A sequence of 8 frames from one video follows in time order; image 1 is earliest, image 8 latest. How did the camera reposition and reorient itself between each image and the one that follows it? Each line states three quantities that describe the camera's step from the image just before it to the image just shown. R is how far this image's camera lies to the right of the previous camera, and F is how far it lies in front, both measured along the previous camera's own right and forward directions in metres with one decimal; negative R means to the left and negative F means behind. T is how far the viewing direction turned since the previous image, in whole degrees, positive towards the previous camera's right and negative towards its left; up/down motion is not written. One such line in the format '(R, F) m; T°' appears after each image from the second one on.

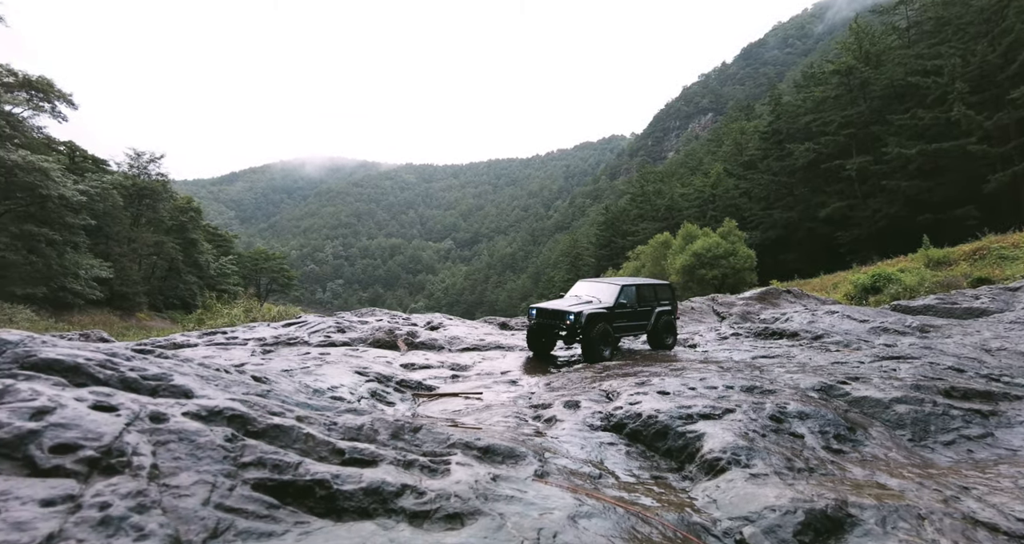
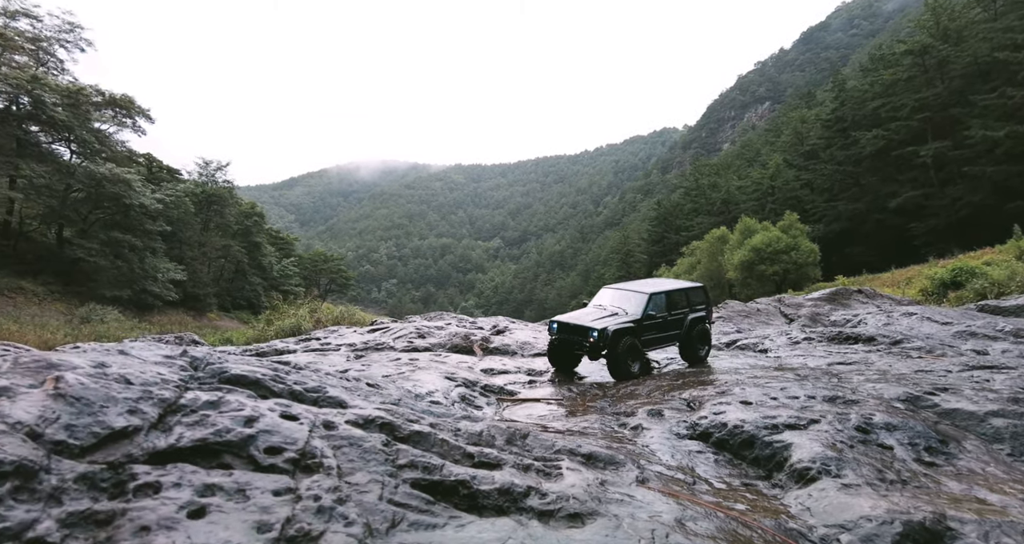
(-0.4, -0.4) m; -6°
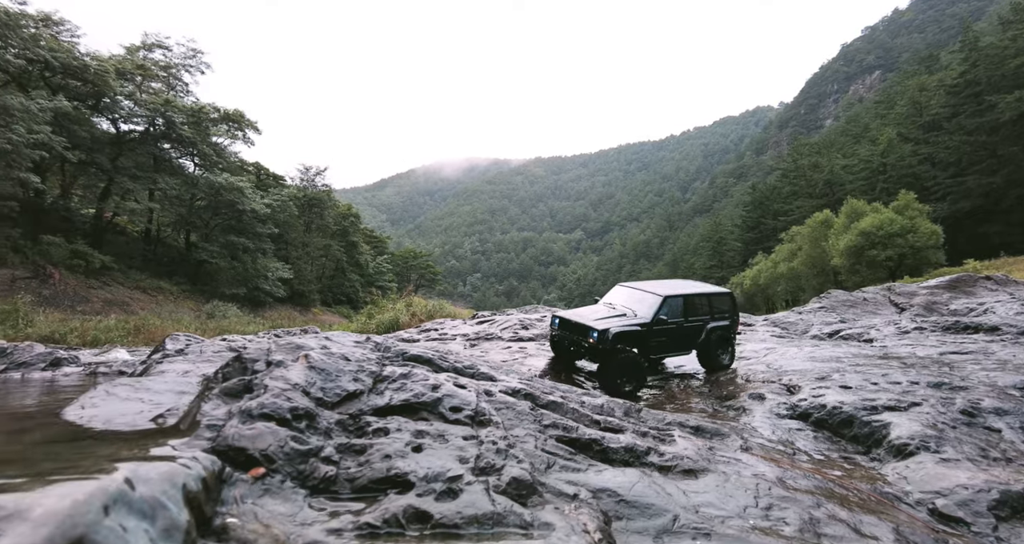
(-0.3, -0.8) m; -9°
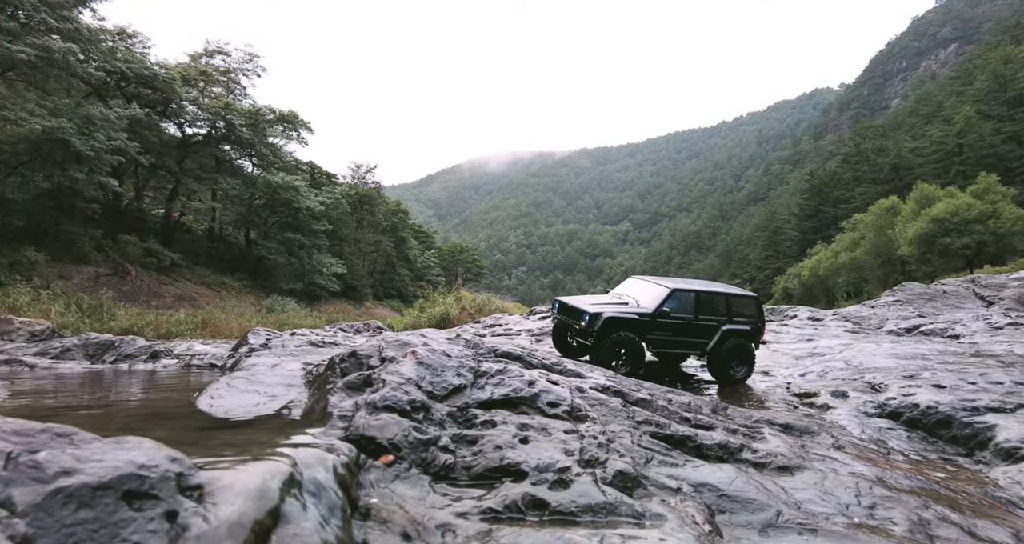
(-0.3, -0.2) m; -5°
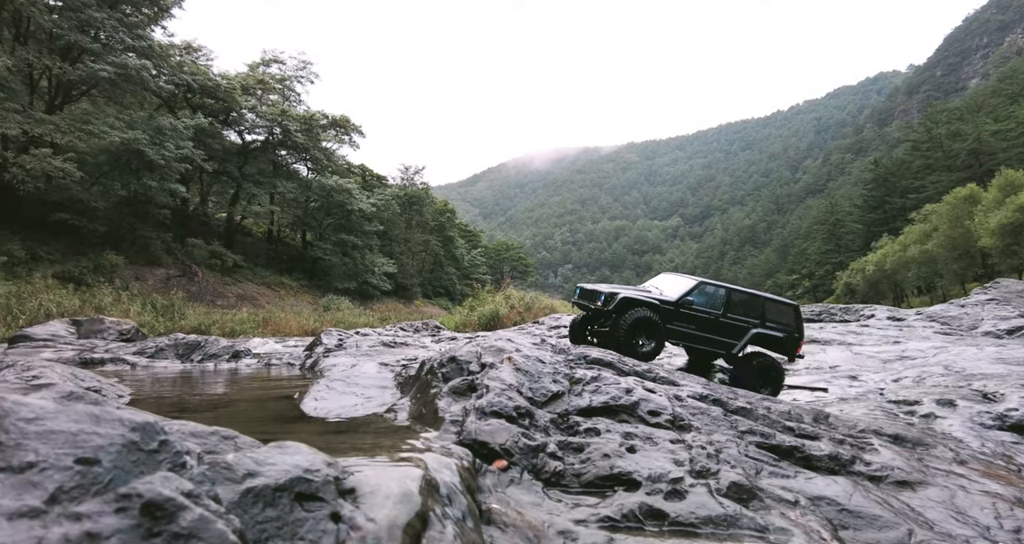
(-0.4, -0.1) m; -5°
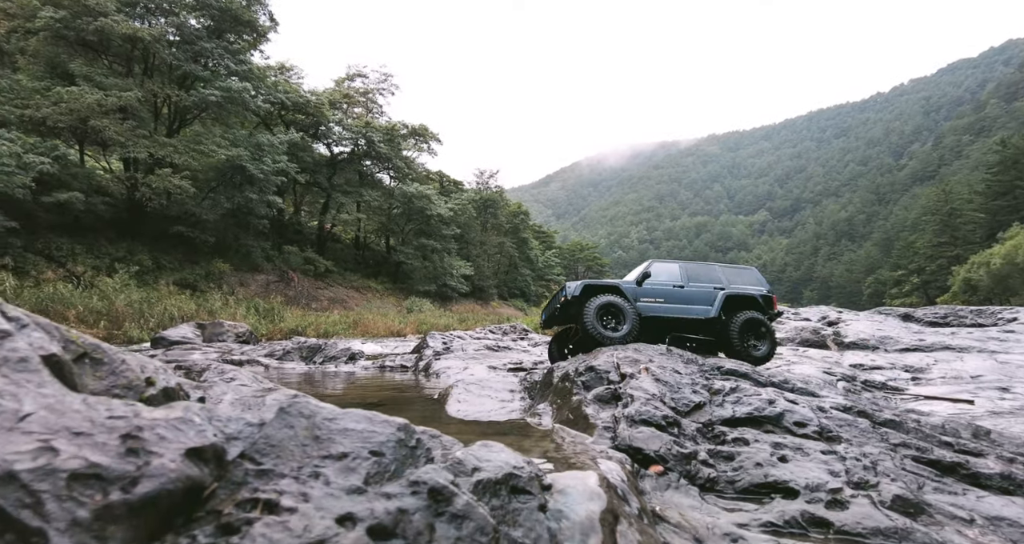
(-0.5, -0.3) m; -8°
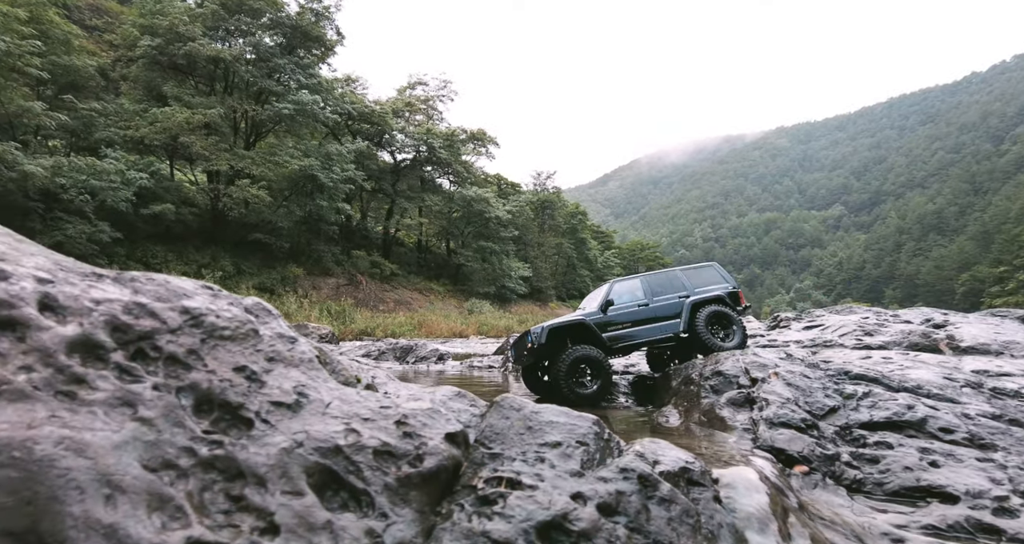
(-0.6, -0.3) m; -7°
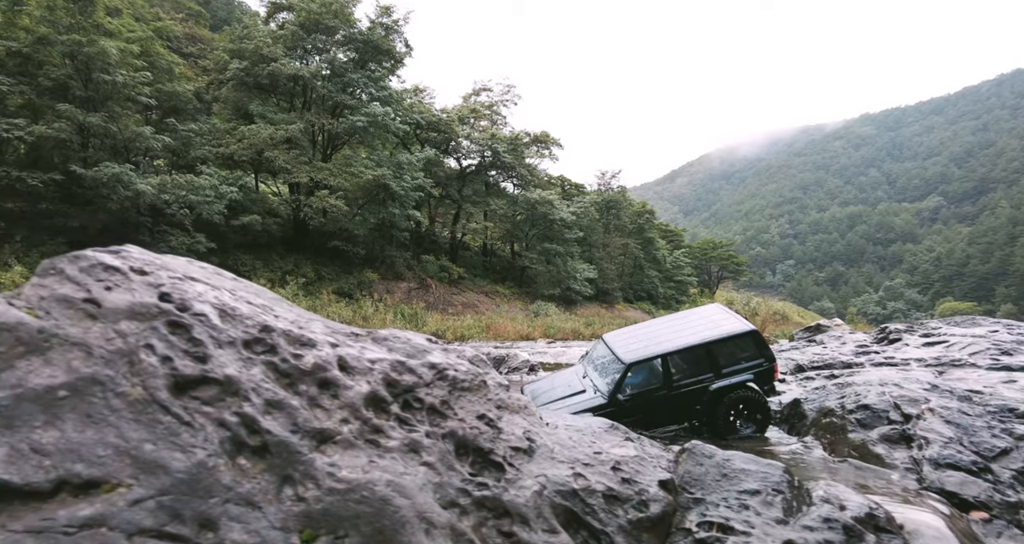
(-0.6, -0.3) m; -8°
